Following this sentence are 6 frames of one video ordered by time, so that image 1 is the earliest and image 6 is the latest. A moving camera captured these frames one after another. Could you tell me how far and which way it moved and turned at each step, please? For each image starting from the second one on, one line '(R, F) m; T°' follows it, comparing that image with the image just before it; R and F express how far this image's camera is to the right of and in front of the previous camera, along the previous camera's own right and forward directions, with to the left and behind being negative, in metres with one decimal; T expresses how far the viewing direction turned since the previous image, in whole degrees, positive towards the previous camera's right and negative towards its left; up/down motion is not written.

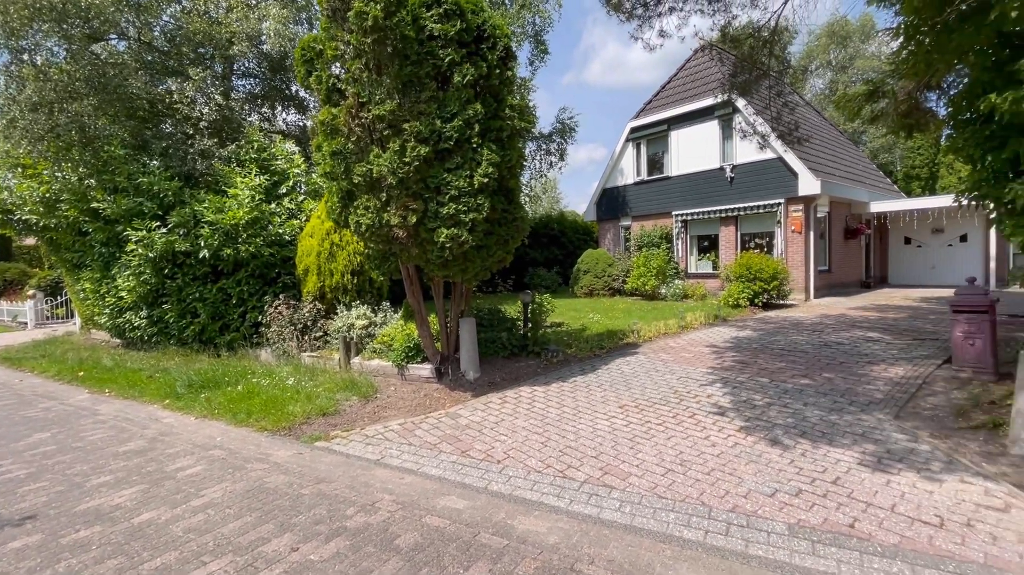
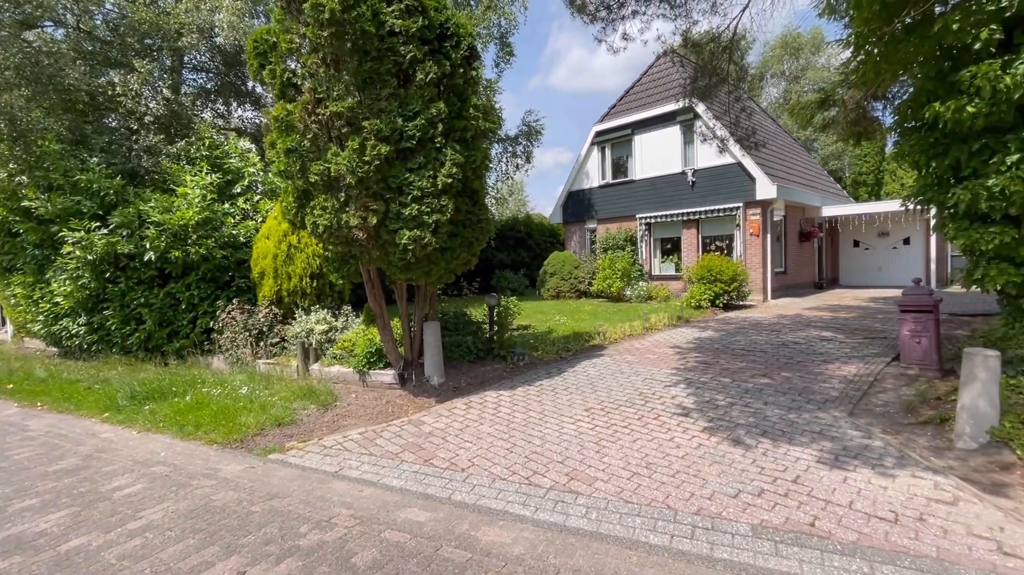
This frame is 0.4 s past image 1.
(0.0, +0.1) m; +4°
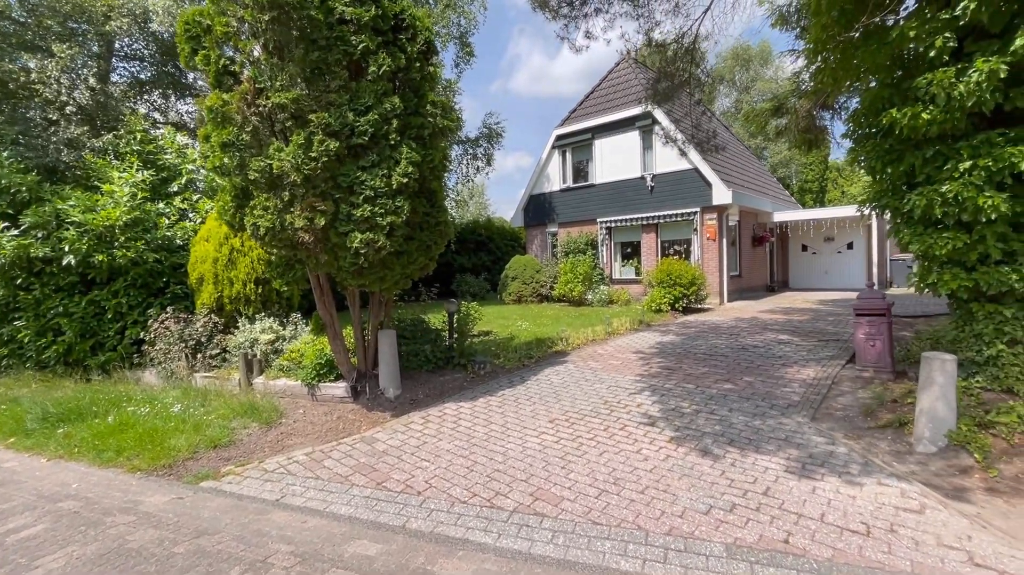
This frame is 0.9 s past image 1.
(0.0, +0.3) m; +5°
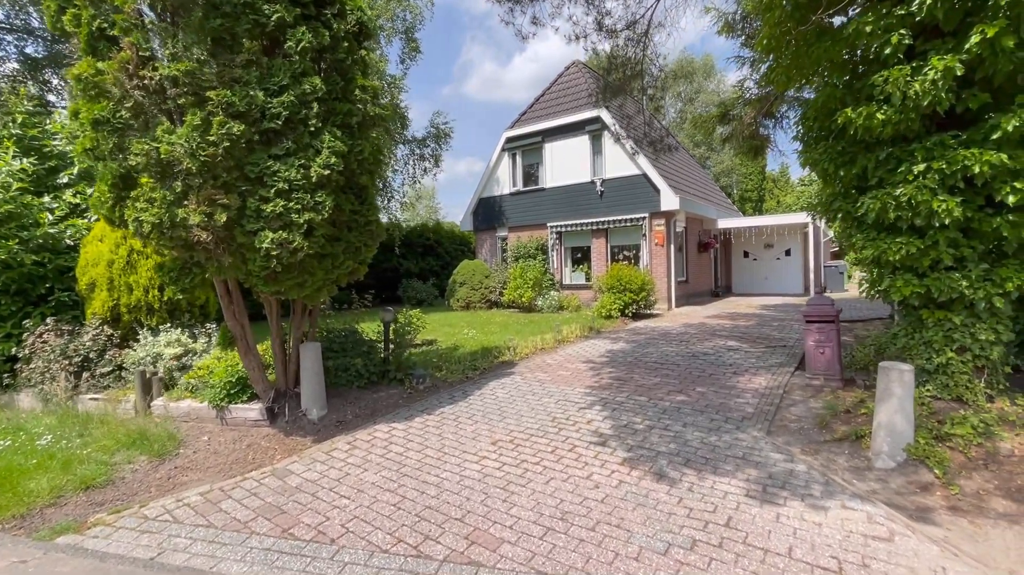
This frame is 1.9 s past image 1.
(+0.1, +0.5) m; +6°
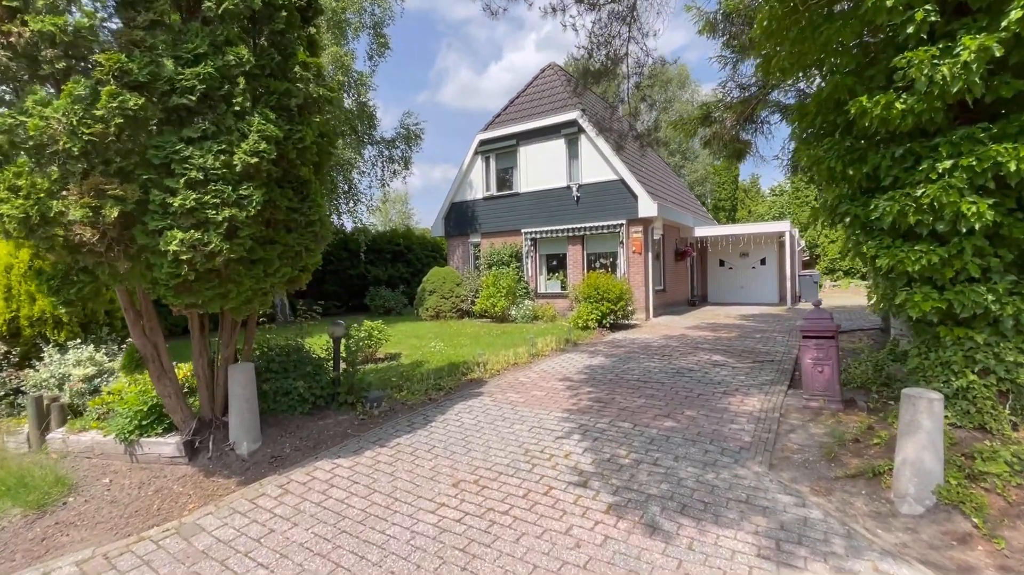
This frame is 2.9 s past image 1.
(+0.1, +0.7) m; +3°
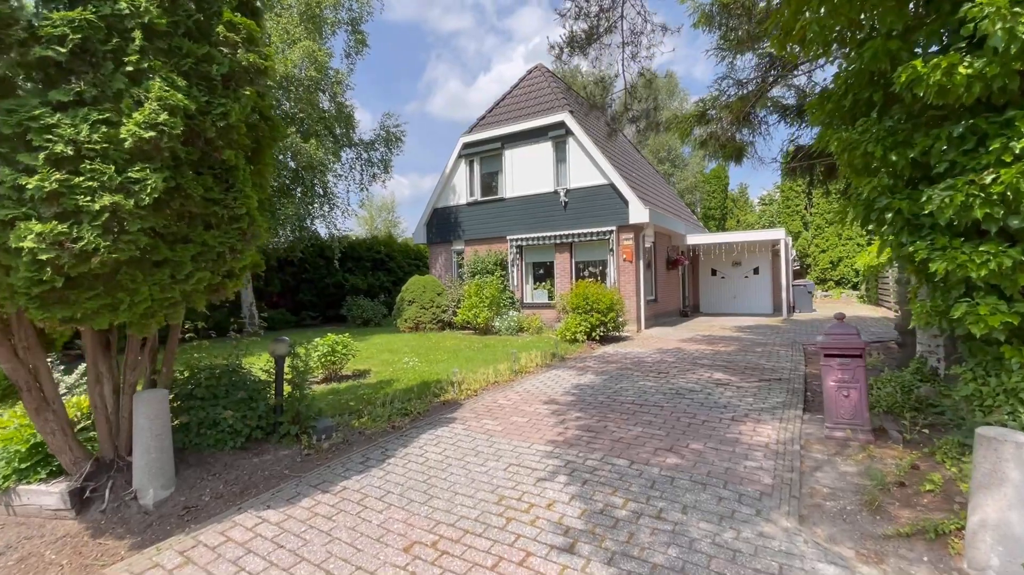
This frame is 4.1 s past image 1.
(+0.1, +0.8) m; +1°
